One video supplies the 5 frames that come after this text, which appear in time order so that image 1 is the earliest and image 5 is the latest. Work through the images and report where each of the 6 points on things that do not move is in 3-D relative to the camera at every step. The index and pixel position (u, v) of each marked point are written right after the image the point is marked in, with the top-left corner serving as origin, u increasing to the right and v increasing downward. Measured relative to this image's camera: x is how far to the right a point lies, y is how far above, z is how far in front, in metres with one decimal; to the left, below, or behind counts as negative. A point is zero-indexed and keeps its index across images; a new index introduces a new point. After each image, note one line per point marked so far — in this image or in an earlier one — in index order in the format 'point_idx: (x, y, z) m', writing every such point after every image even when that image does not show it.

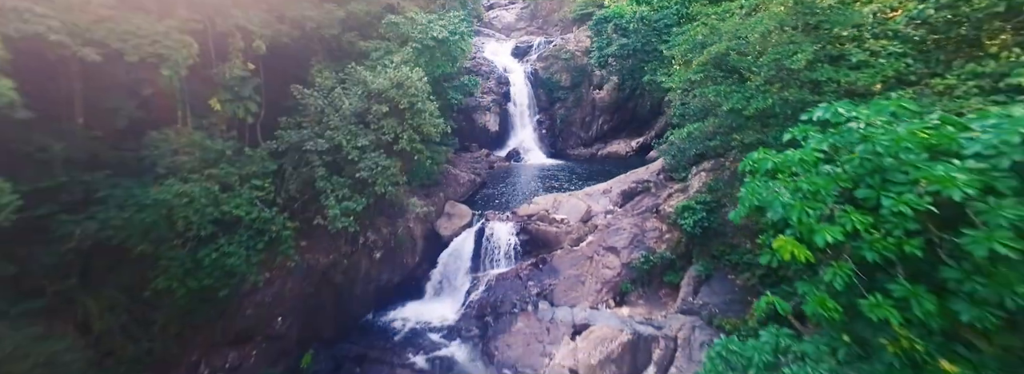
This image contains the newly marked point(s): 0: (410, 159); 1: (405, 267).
0: (-2.8, +1.0, +9.5) m
1: (-3.2, -2.5, +10.7) m
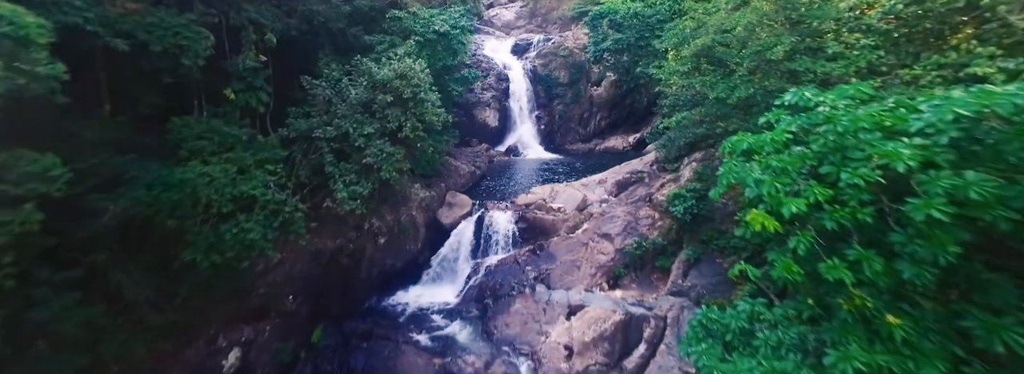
0: (-2.8, +1.3, +9.9) m
1: (-3.3, -2.2, +11.1) m
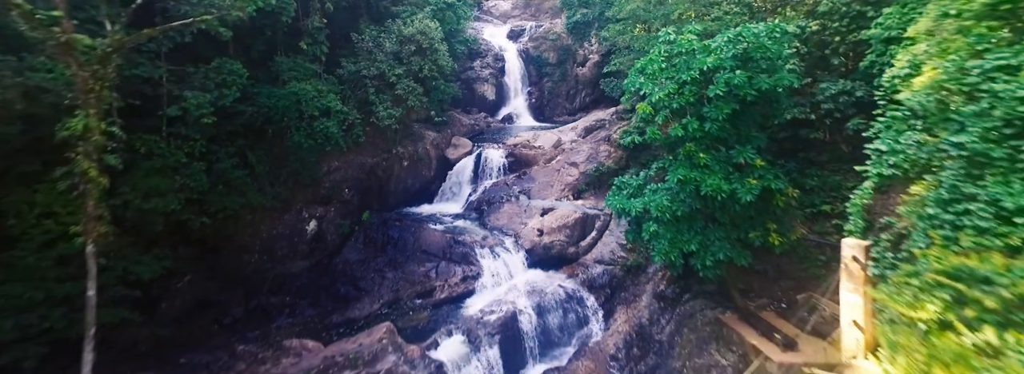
0: (-3.2, +3.8, +13.3) m
1: (-3.7, +0.4, +14.6) m
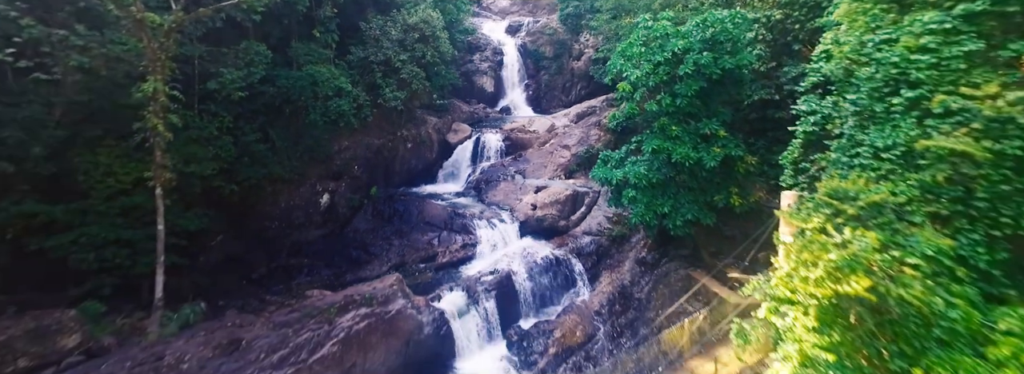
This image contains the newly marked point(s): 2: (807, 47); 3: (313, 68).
0: (-3.3, +4.6, +14.2) m
1: (-3.8, +1.2, +15.6) m
2: (+8.0, +3.8, +9.5) m
3: (-6.0, +3.6, +10.6) m
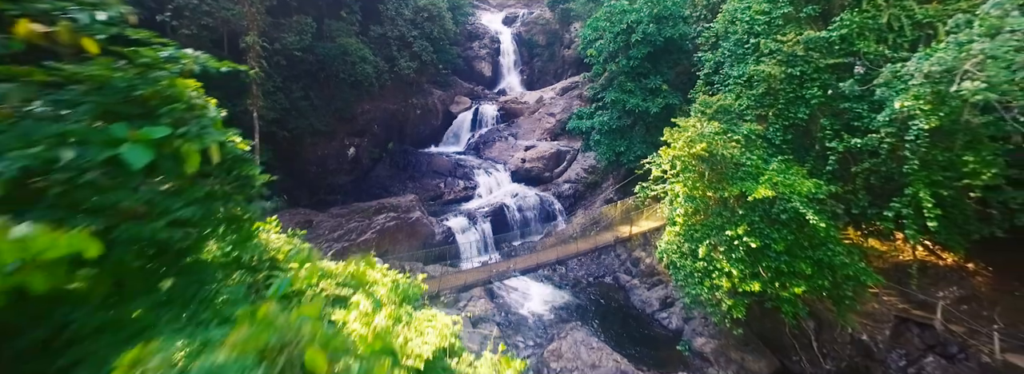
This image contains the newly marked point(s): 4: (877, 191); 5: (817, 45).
0: (-3.6, +6.6, +16.6) m
1: (-4.1, +3.2, +18.1) m
2: (+7.7, +5.6, +11.9) m
3: (-6.3, +5.4, +13.0) m
4: (+5.8, -0.1, +5.6) m
5: (+5.3, +2.5, +6.1) m
